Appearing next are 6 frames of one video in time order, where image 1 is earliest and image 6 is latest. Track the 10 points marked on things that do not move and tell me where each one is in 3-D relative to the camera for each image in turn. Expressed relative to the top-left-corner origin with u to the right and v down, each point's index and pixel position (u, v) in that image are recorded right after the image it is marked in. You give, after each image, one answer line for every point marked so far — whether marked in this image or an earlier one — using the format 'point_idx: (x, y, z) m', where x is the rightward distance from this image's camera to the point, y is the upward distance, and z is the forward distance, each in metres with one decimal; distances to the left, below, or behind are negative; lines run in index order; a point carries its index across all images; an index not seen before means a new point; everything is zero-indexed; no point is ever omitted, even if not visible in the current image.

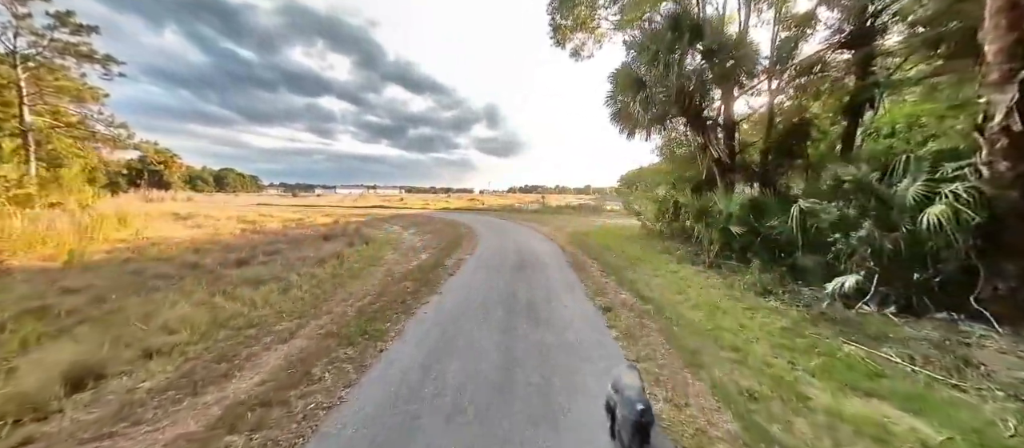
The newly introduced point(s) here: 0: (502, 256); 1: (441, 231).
0: (-0.4, -1.1, +9.4) m
1: (-3.6, -0.6, +15.8) m
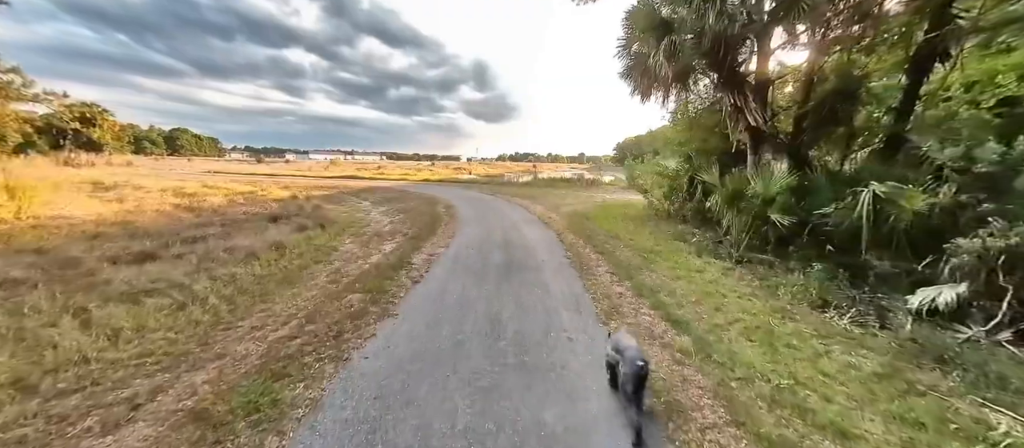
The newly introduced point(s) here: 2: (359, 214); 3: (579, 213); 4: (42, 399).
0: (-0.7, -0.6, +7.7) m
1: (-4.1, +0.5, +13.9) m
2: (-6.7, +0.4, +14.0) m
3: (+3.1, +0.5, +14.2) m
4: (-4.0, -1.5, +2.7) m
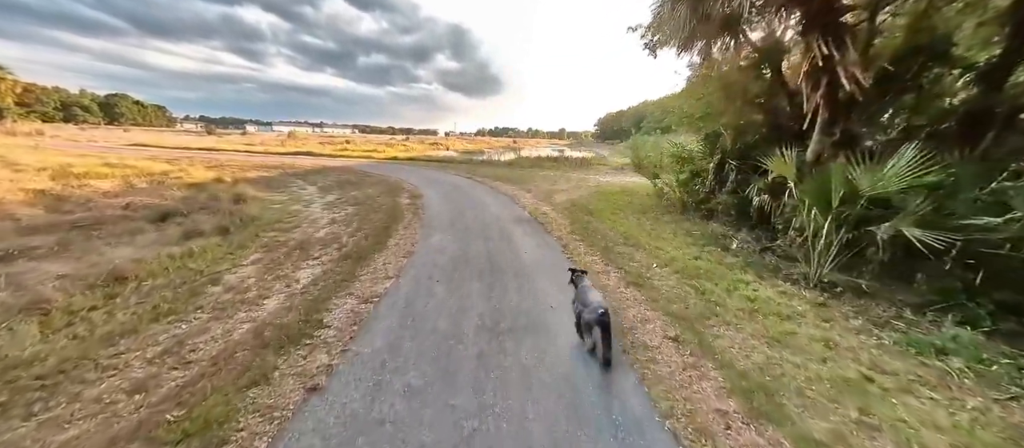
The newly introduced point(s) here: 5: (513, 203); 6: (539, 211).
0: (-0.9, -0.8, +5.0) m
1: (-4.7, +0.7, +10.8) m
2: (-7.3, +0.6, +10.8) m
3: (+2.5, +0.7, +11.6) m
4: (-3.9, -2.1, -0.2) m
5: (0.0, +0.7, +11.6) m
6: (+0.9, +0.3, +10.3) m
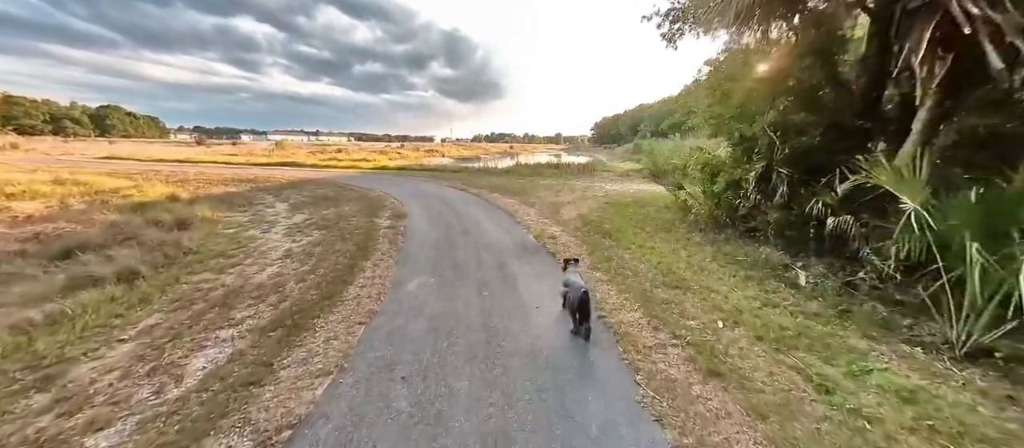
0: (-0.8, -1.4, +3.2) m
1: (-4.6, 0.0, +9.0) m
2: (-7.3, -0.2, +9.0) m
3: (+2.5, +0.1, +9.8) m
4: (-3.7, -2.7, -2.0) m
5: (0.0, +0.1, +9.8) m
6: (+0.9, -0.4, +8.5) m
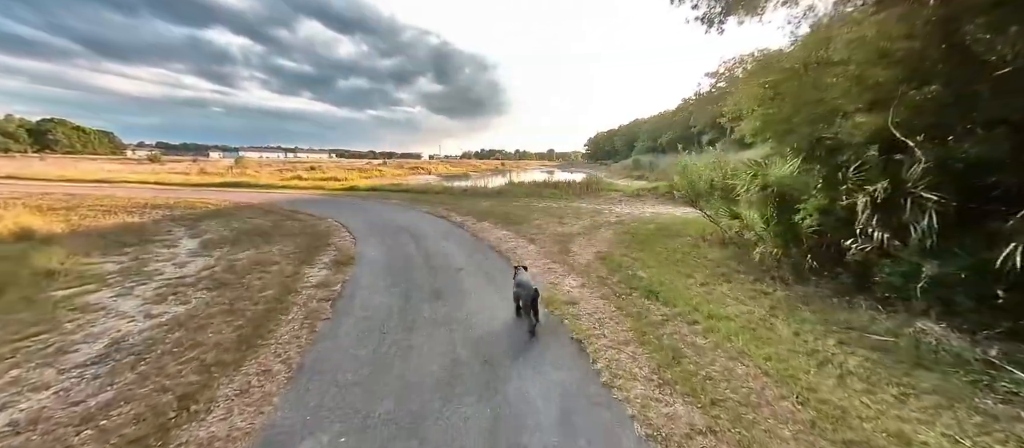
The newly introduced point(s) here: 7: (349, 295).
0: (-0.7, -2.1, +0.2) m
1: (-4.7, -1.0, +5.9) m
2: (-7.4, -1.2, +5.8) m
3: (+2.4, -0.9, +6.9) m
4: (-3.5, -3.1, -5.2) m
5: (-0.1, -1.0, +6.9) m
6: (+0.8, -1.3, +5.5) m
7: (-2.9, -1.2, +5.6) m
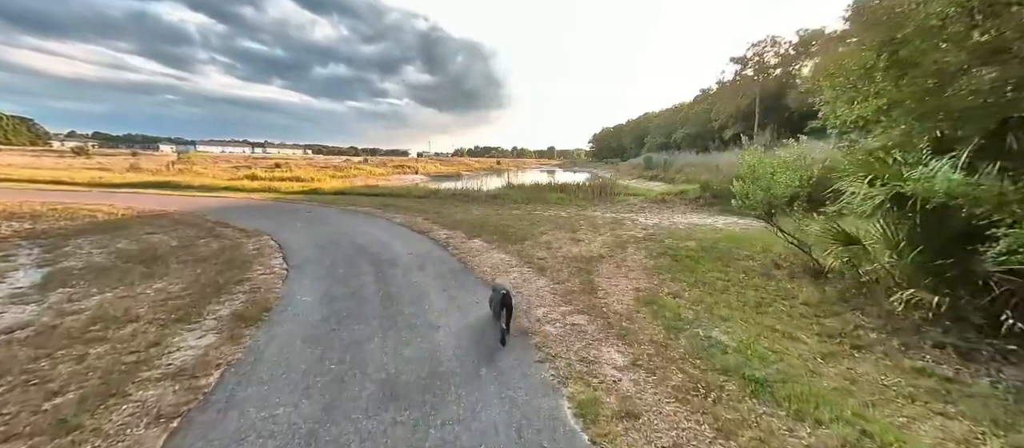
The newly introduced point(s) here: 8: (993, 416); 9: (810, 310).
0: (-0.5, -2.6, -2.3) m
1: (-4.7, -1.5, +3.3) m
2: (-7.3, -1.6, +3.2) m
3: (+2.4, -1.4, +4.5) m
4: (-3.2, -3.6, -7.8) m
5: (0.0, -1.4, +4.4) m
6: (+0.9, -1.7, +3.1) m
7: (-2.8, -1.6, +3.1) m
8: (+4.4, -1.8, +3.0) m
9: (+4.8, -1.3, +5.3) m
